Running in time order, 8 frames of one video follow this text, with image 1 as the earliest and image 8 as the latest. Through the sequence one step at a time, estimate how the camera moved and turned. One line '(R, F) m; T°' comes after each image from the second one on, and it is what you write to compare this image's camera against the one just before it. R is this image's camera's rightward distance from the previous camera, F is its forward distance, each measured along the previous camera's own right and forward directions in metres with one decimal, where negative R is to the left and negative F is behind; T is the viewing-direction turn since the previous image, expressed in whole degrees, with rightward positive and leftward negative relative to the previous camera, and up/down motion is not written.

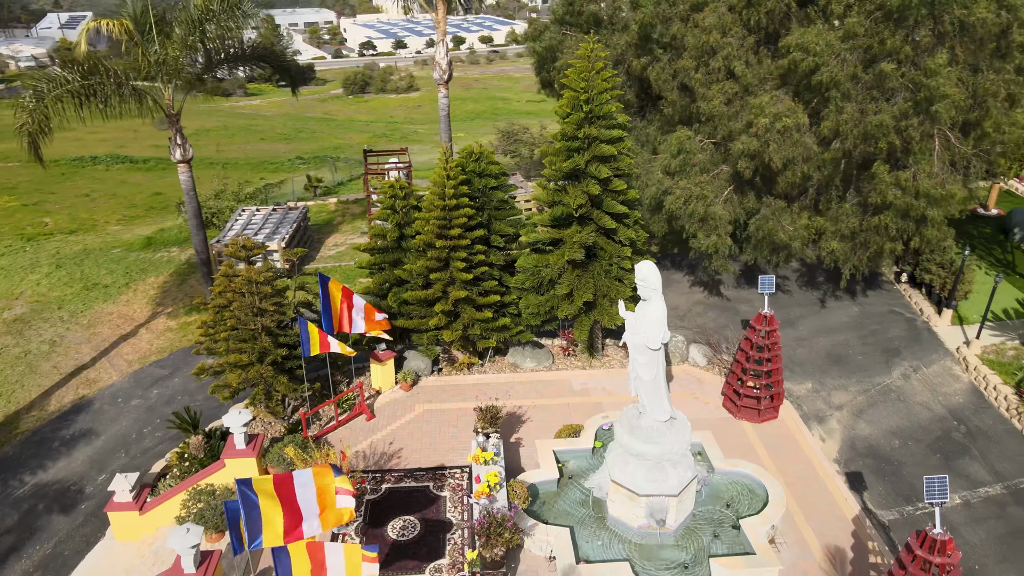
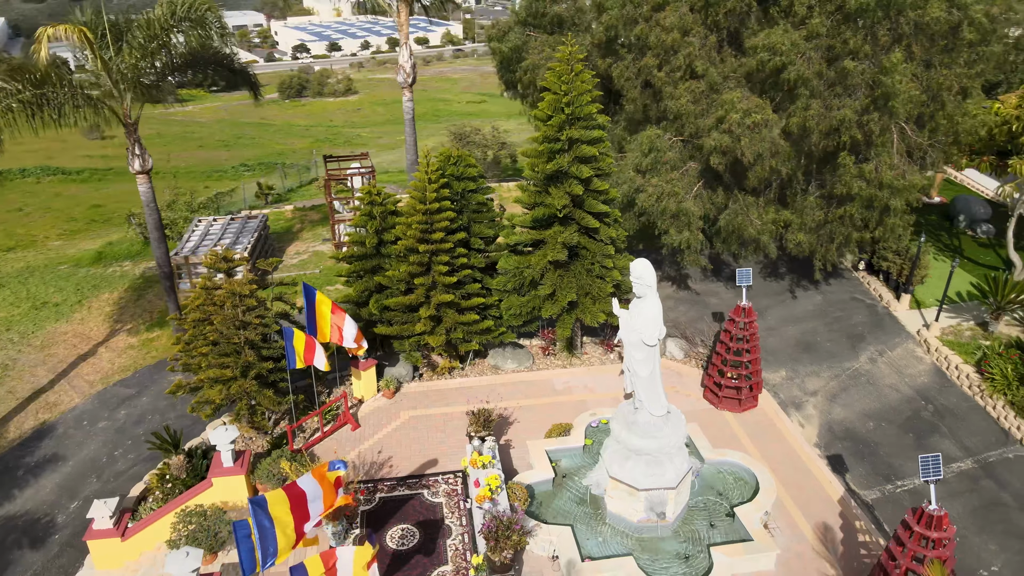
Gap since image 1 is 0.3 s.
(-0.8, 0.0) m; +4°
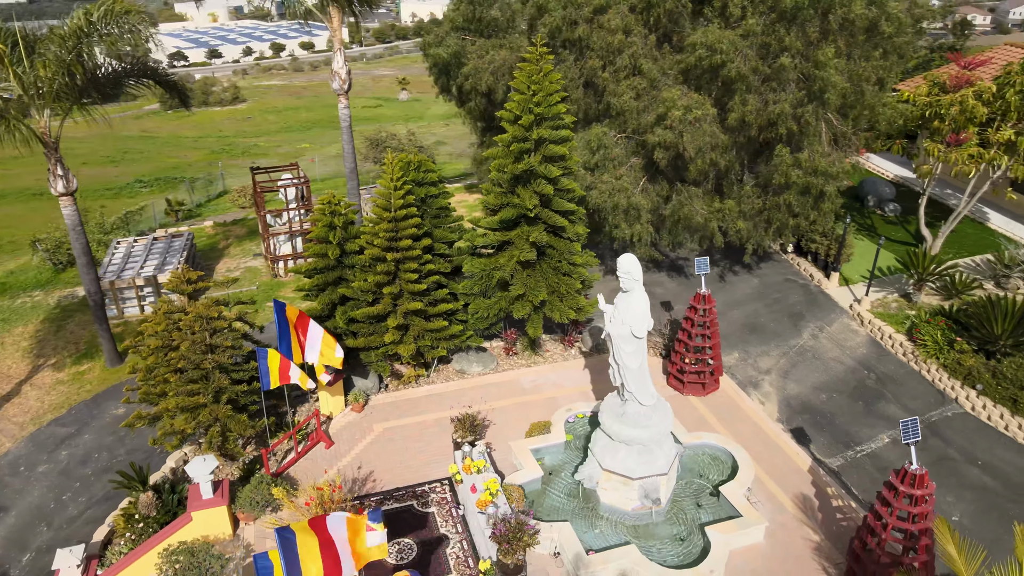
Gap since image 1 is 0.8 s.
(-1.3, 0.0) m; +8°
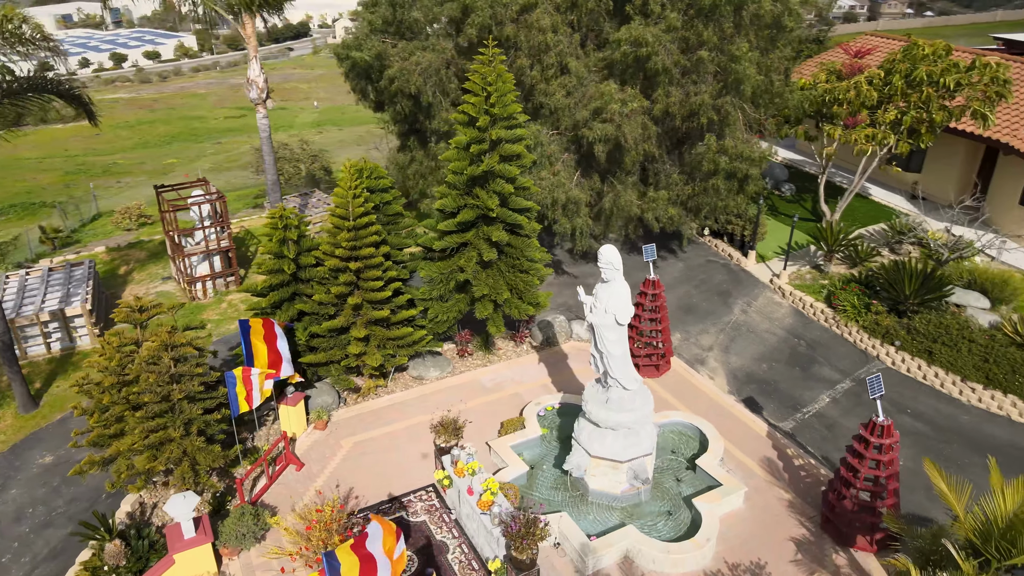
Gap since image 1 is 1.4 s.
(-1.7, +0.1) m; +9°
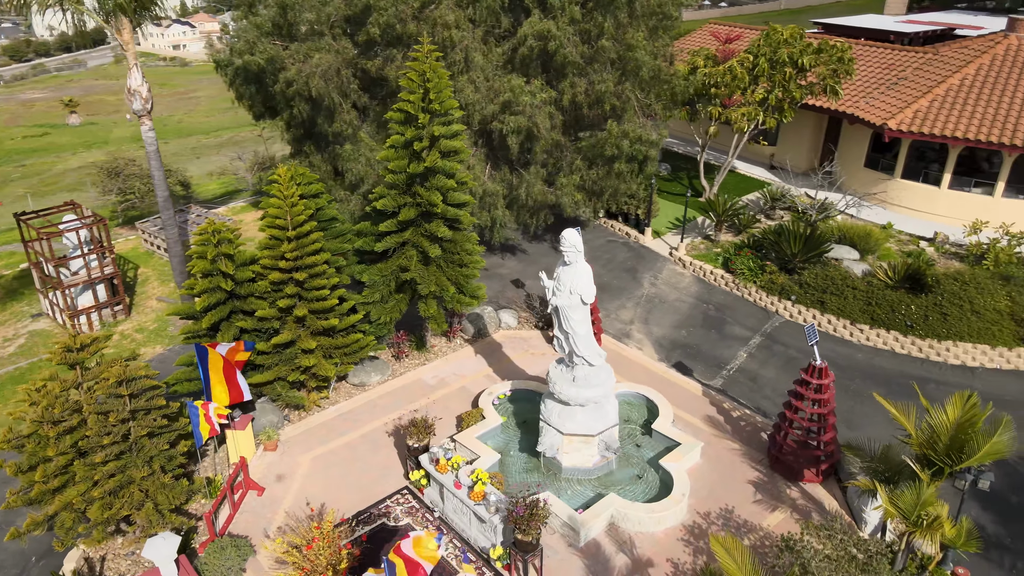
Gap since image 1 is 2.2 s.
(-2.0, 0.0) m; +12°
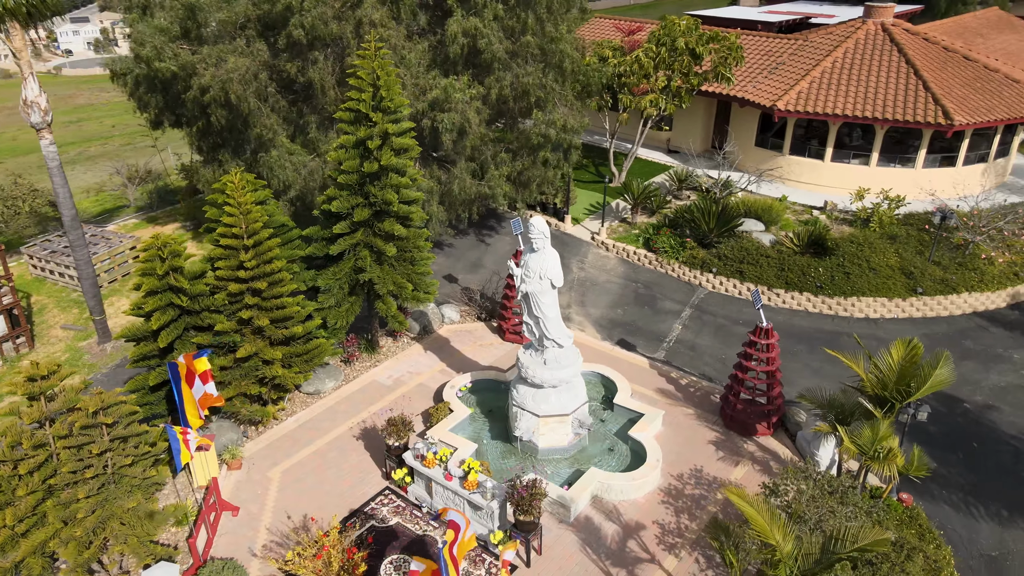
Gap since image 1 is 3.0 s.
(-1.6, -0.1) m; +10°
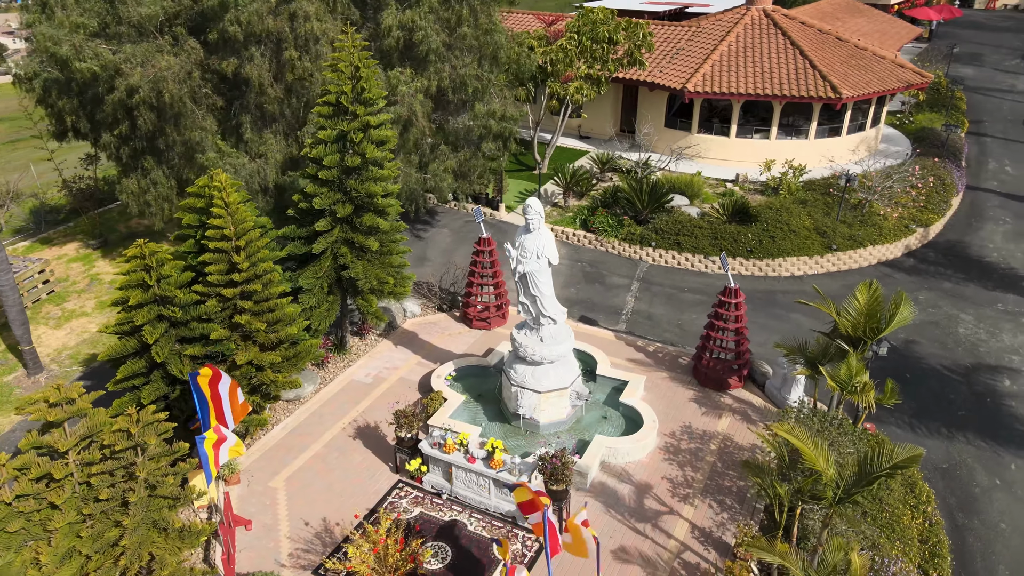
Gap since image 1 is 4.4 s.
(-2.3, -0.1) m; +10°
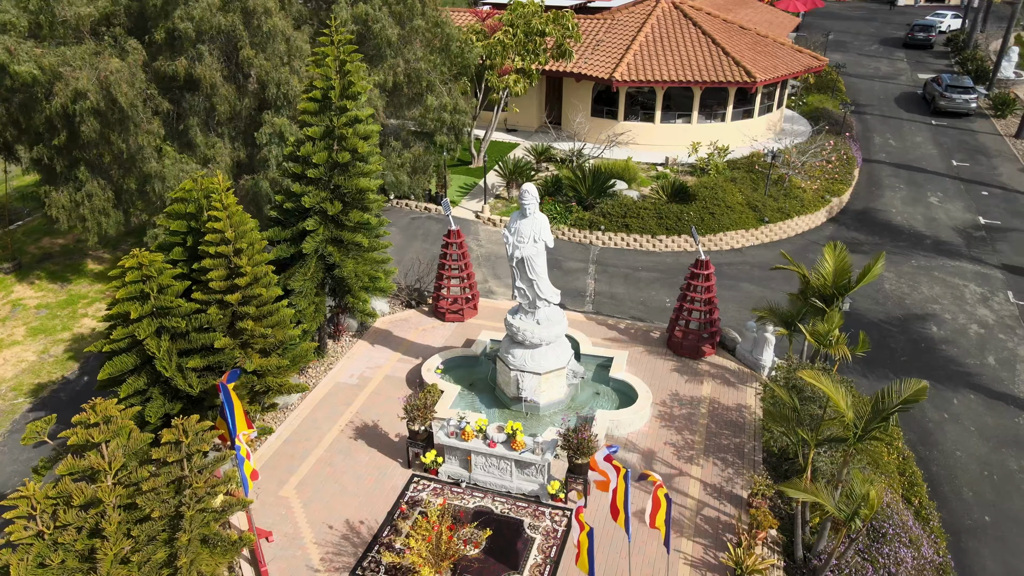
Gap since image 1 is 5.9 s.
(-2.0, -0.1) m; +9°
